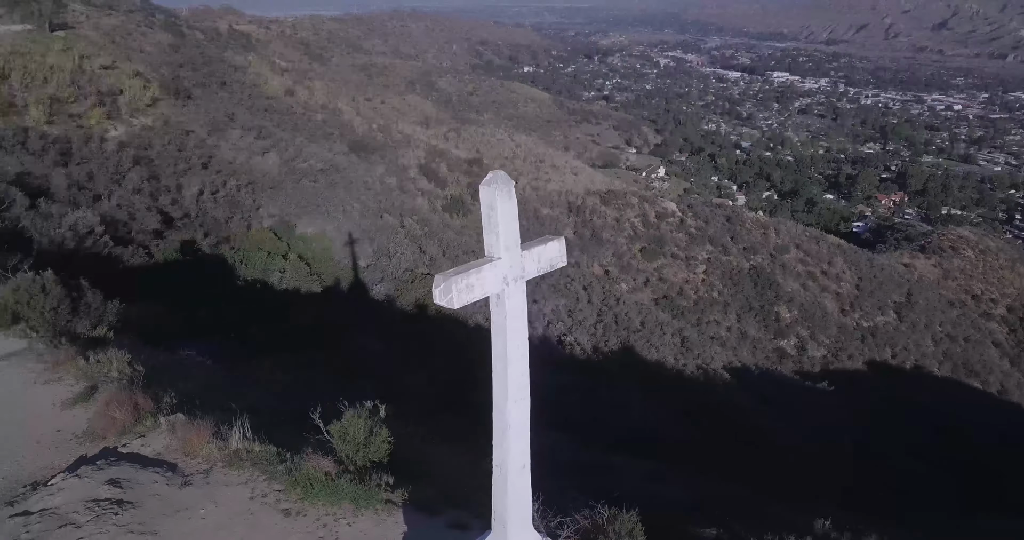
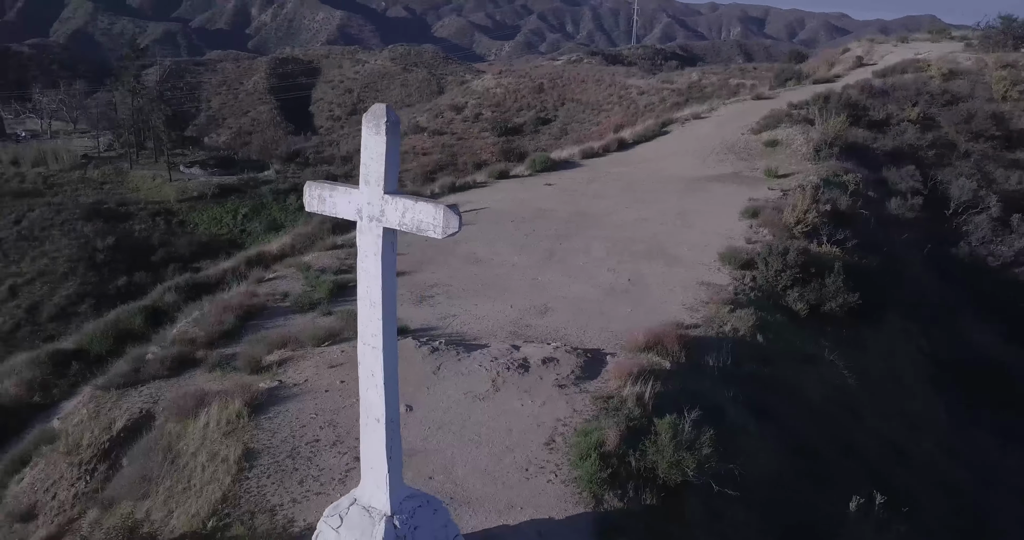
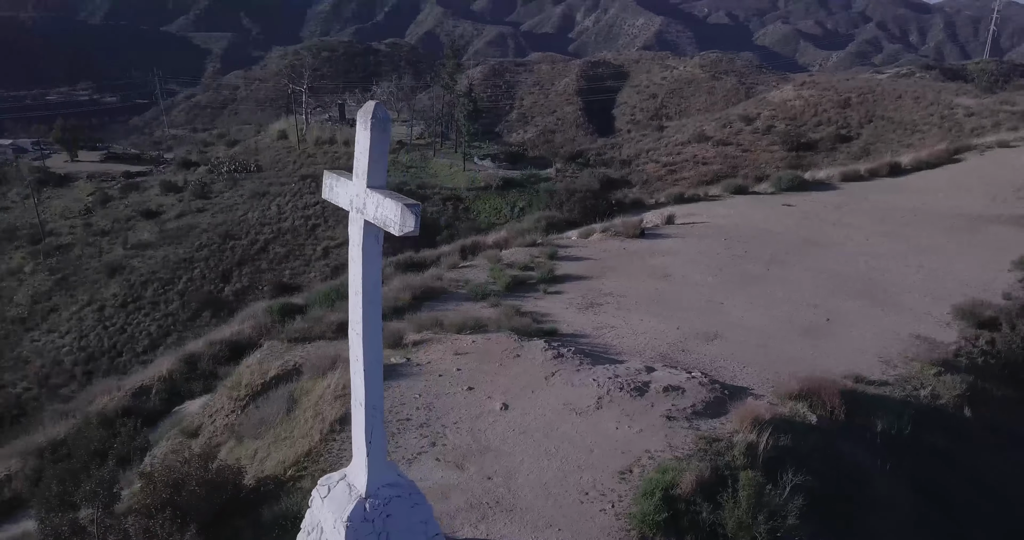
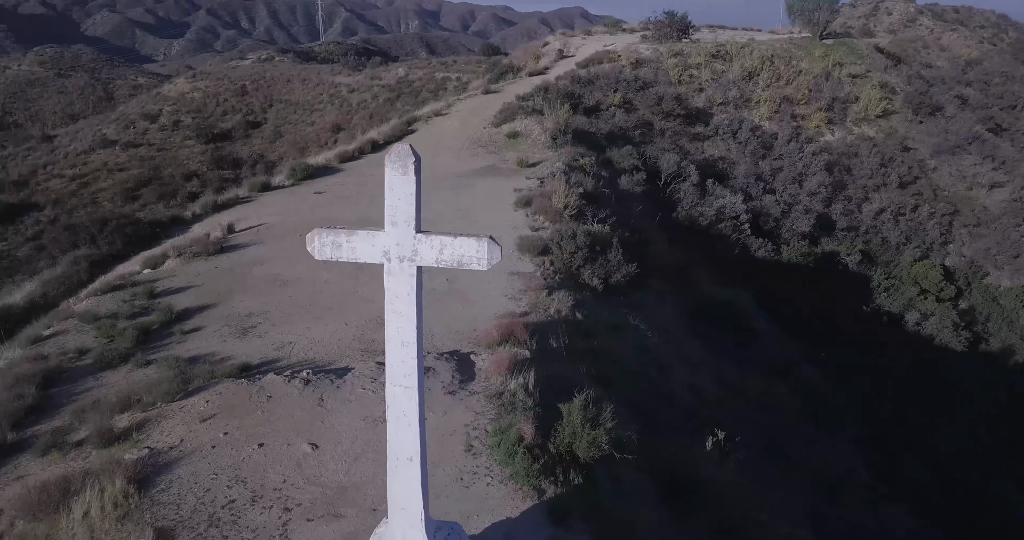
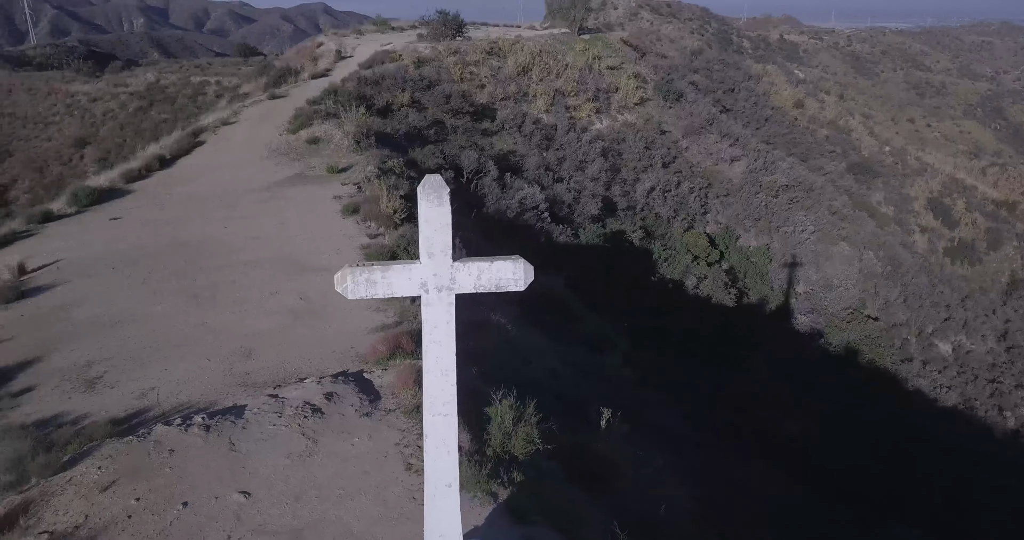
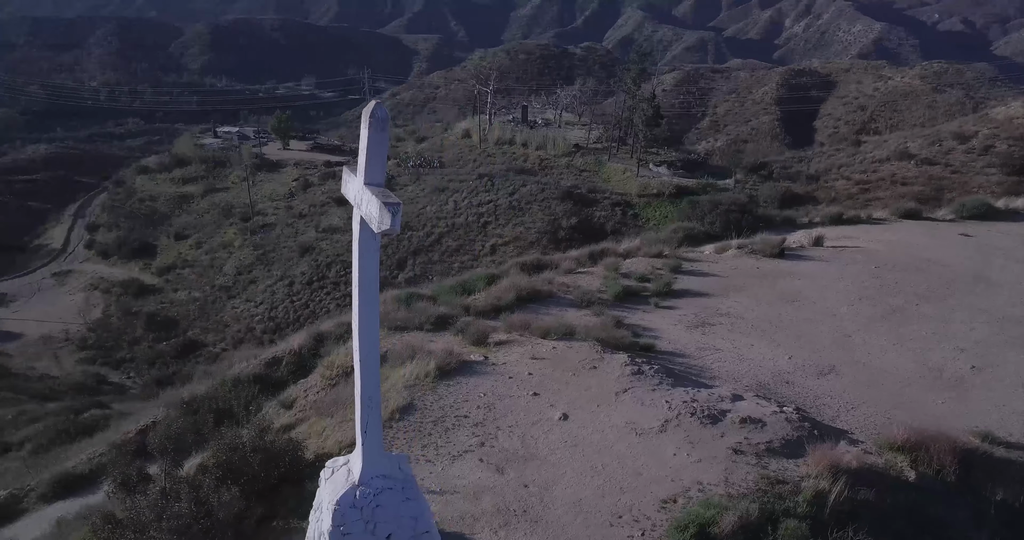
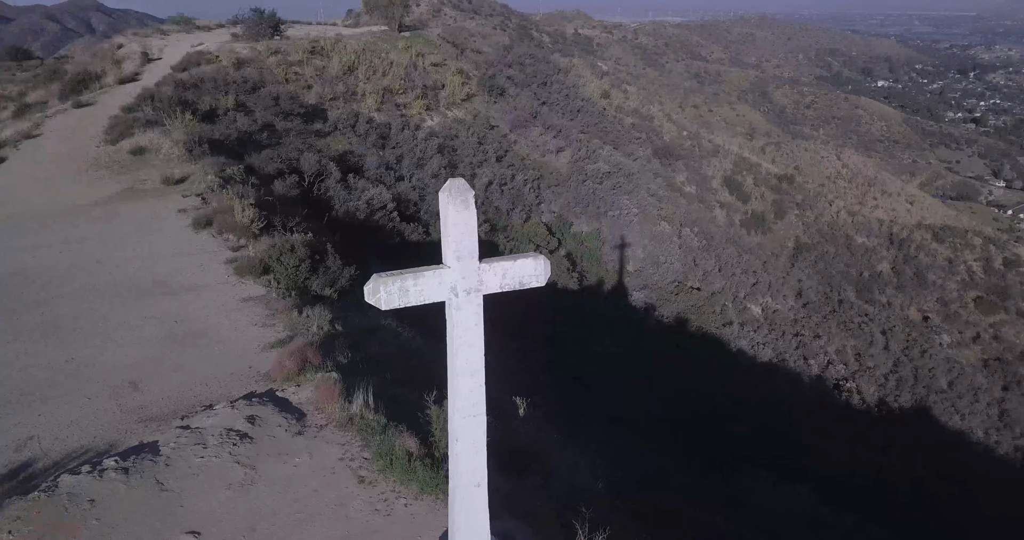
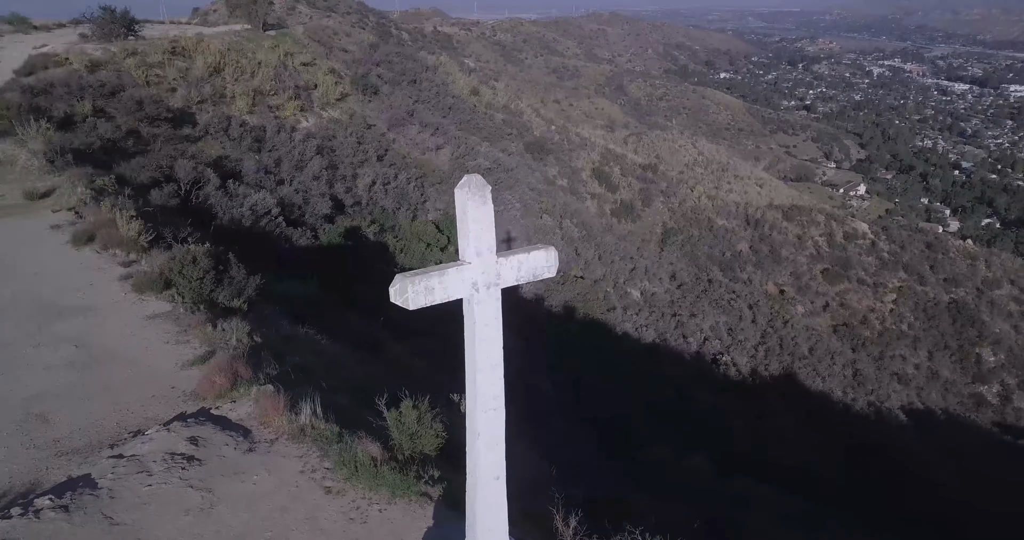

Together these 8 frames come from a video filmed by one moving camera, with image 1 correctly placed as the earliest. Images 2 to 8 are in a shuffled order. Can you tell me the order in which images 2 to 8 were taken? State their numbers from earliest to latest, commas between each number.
8, 7, 5, 4, 2, 3, 6
